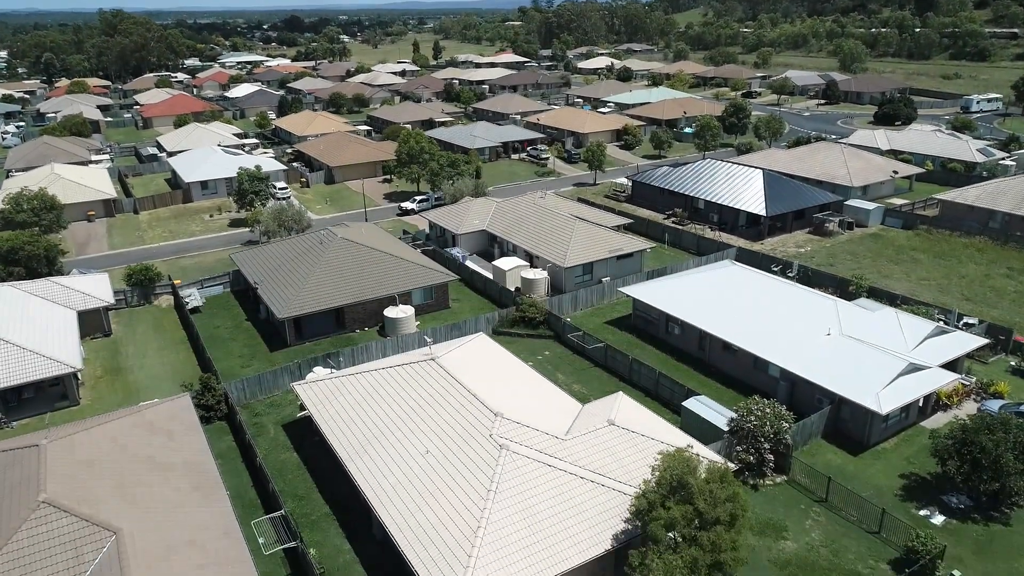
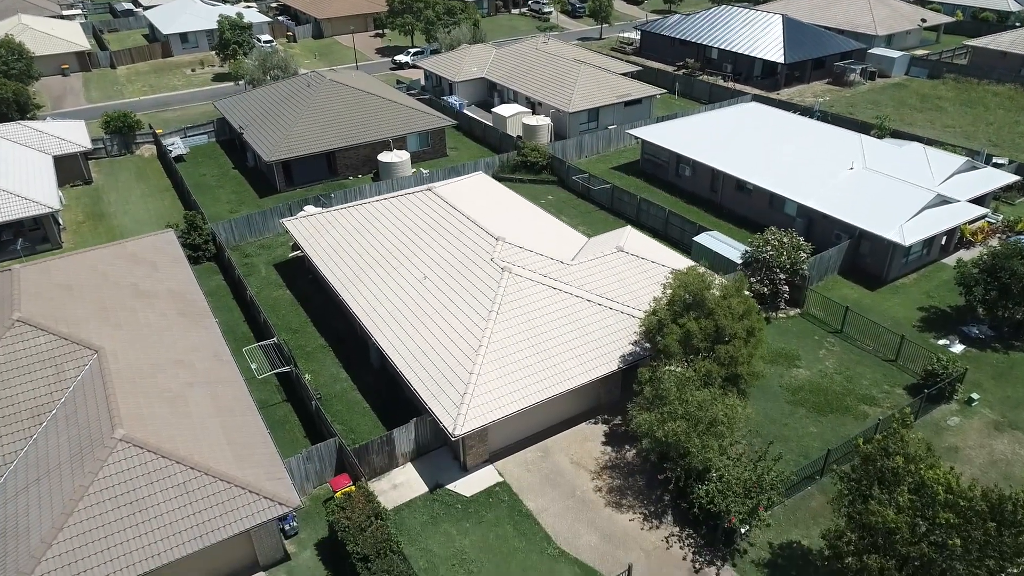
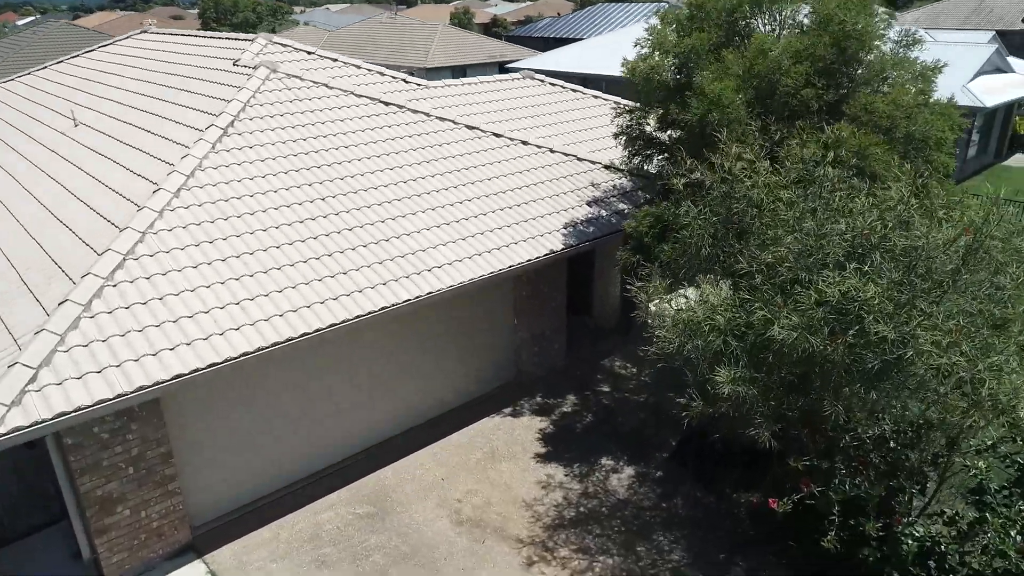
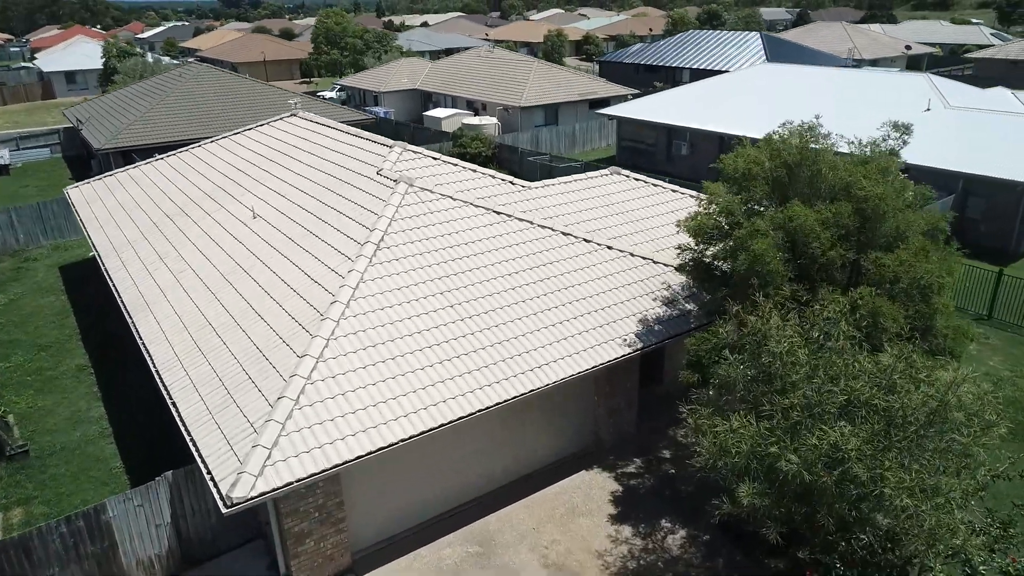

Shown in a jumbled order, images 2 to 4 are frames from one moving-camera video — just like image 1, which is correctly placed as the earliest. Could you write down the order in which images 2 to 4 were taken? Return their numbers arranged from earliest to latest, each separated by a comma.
2, 4, 3
